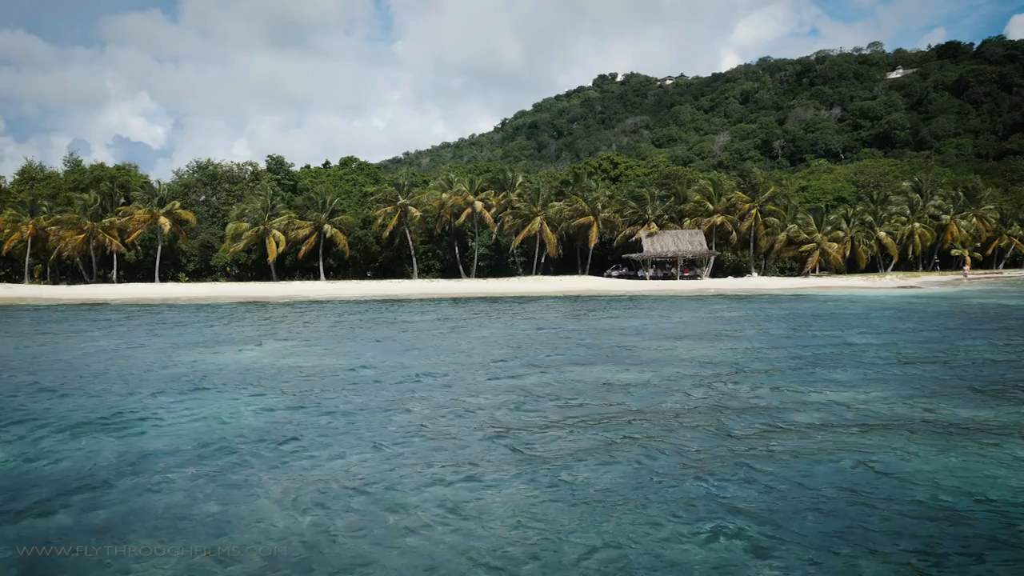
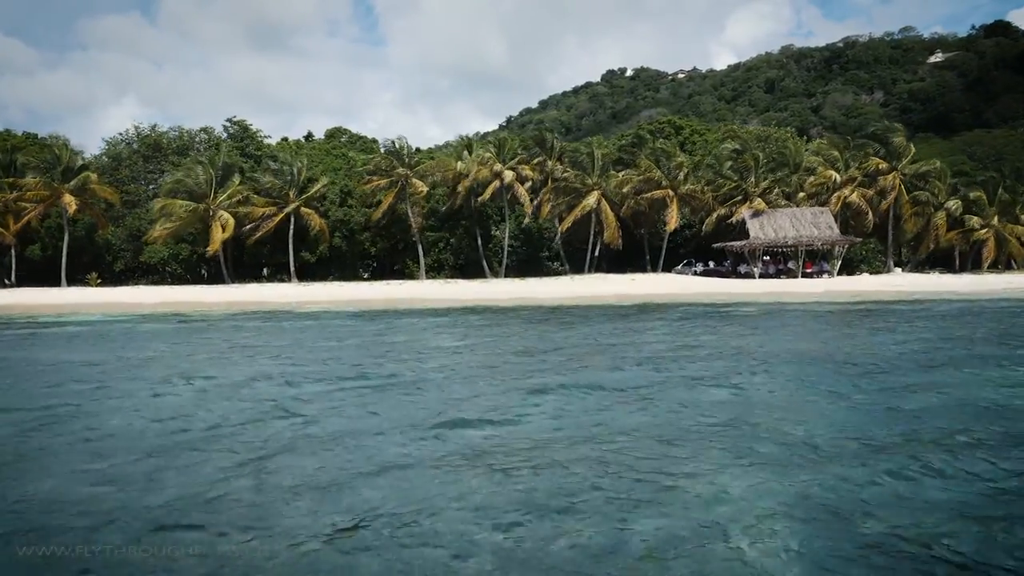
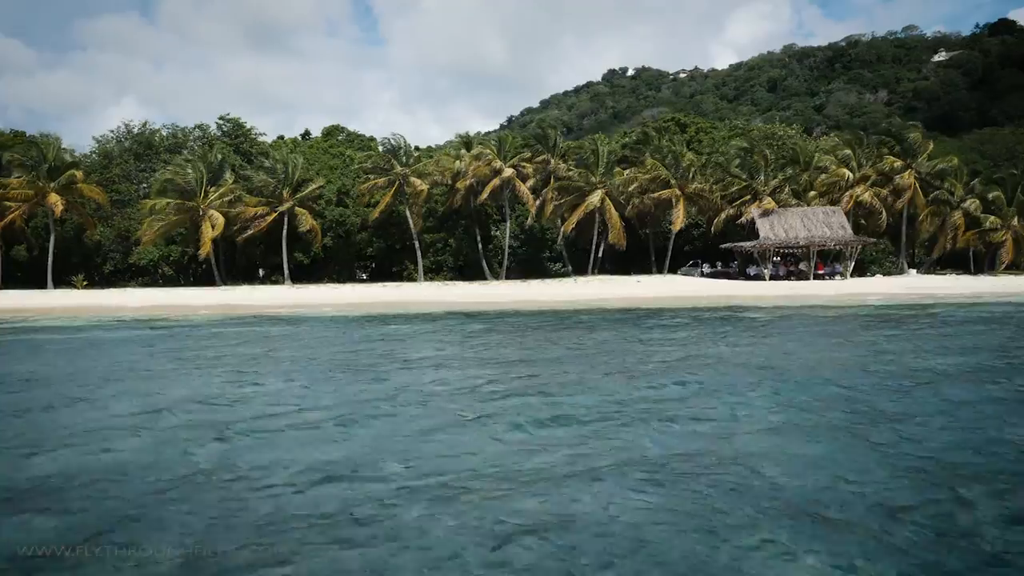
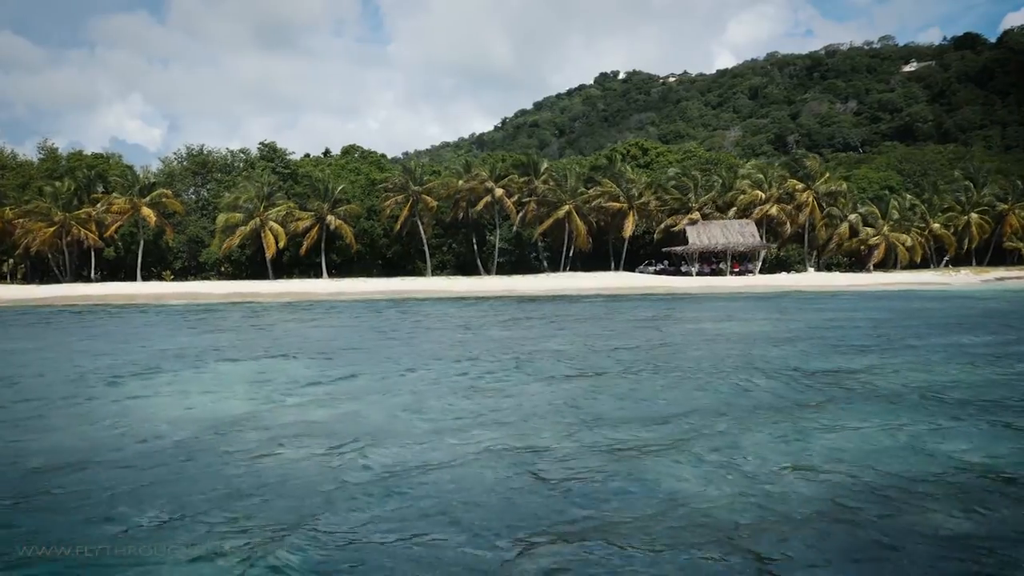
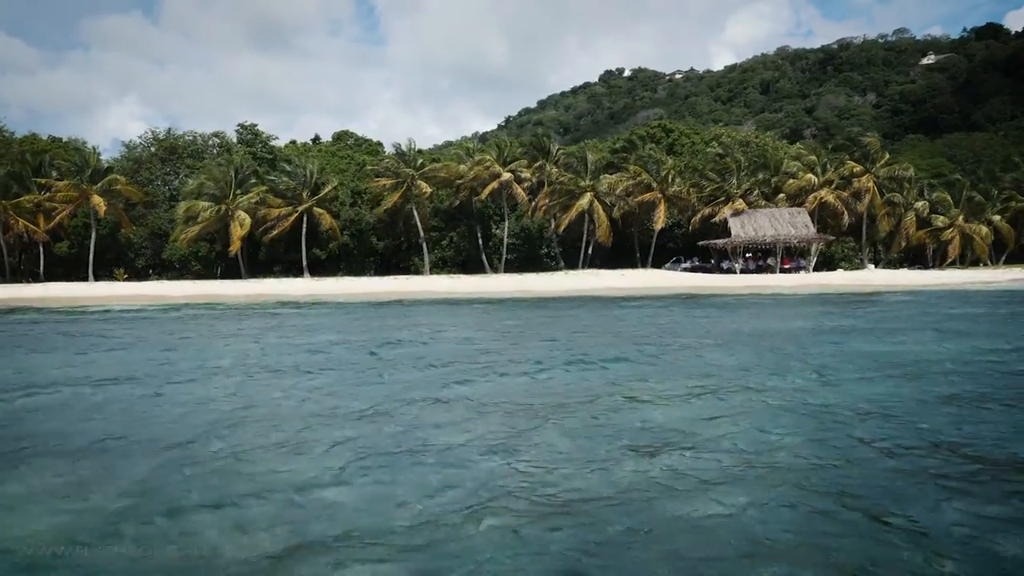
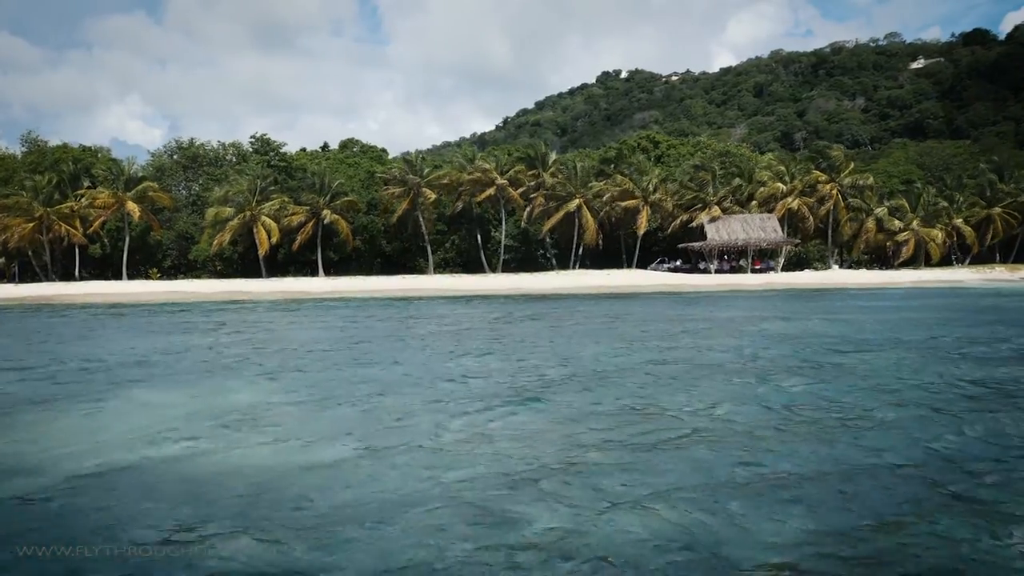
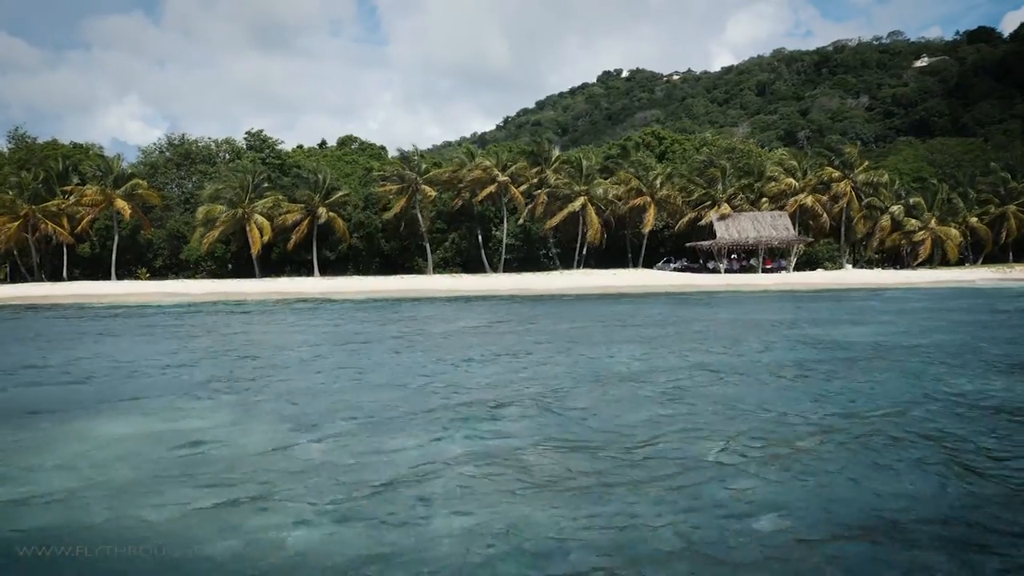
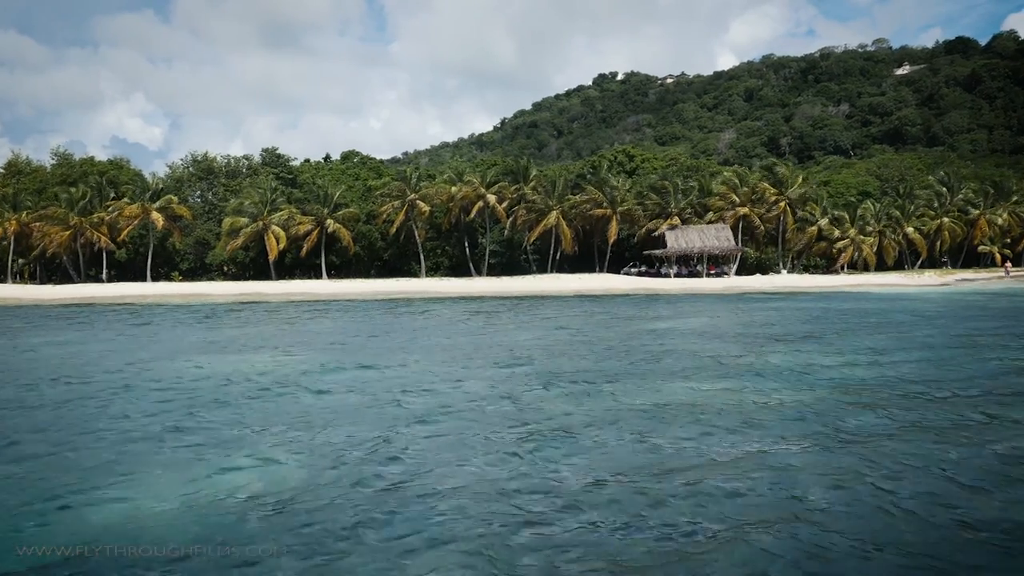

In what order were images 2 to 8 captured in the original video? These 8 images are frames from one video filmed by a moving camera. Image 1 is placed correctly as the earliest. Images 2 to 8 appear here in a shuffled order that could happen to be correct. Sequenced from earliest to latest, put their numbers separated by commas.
8, 4, 6, 7, 5, 2, 3
